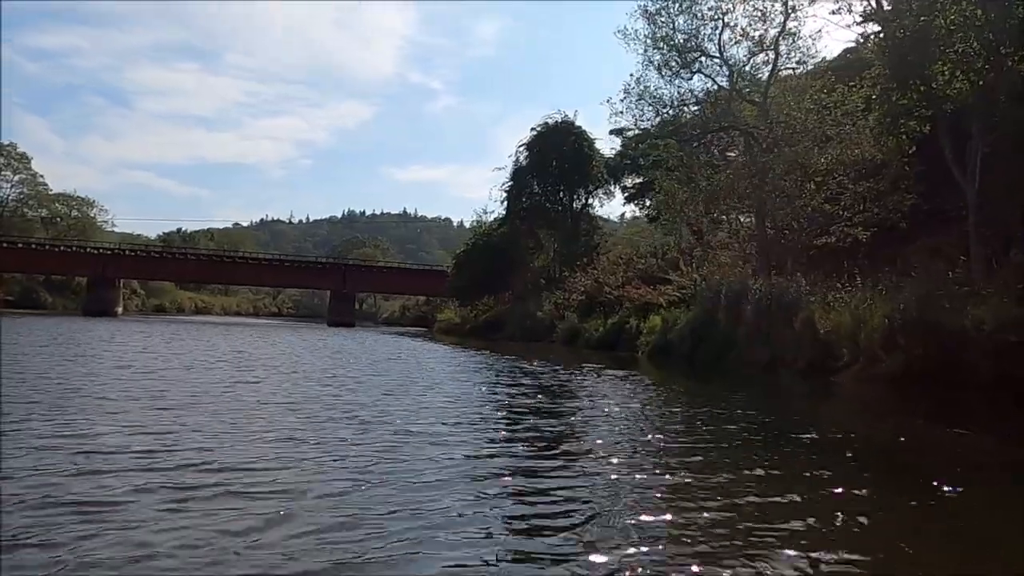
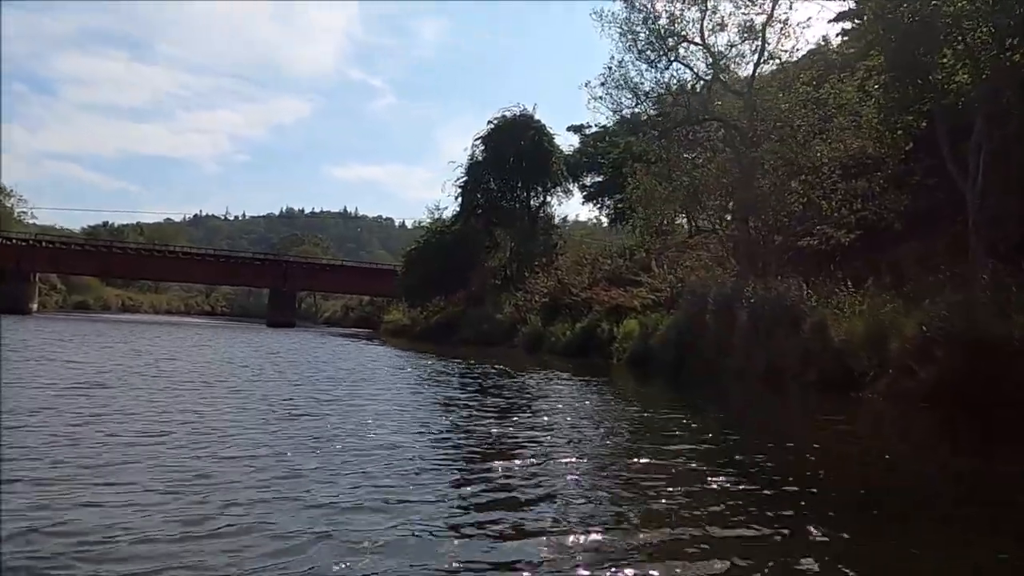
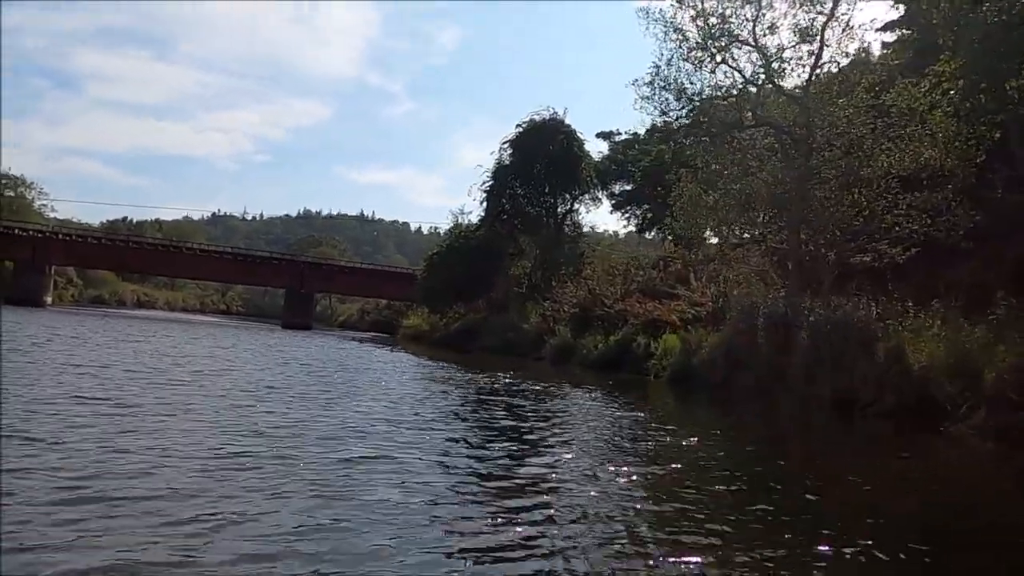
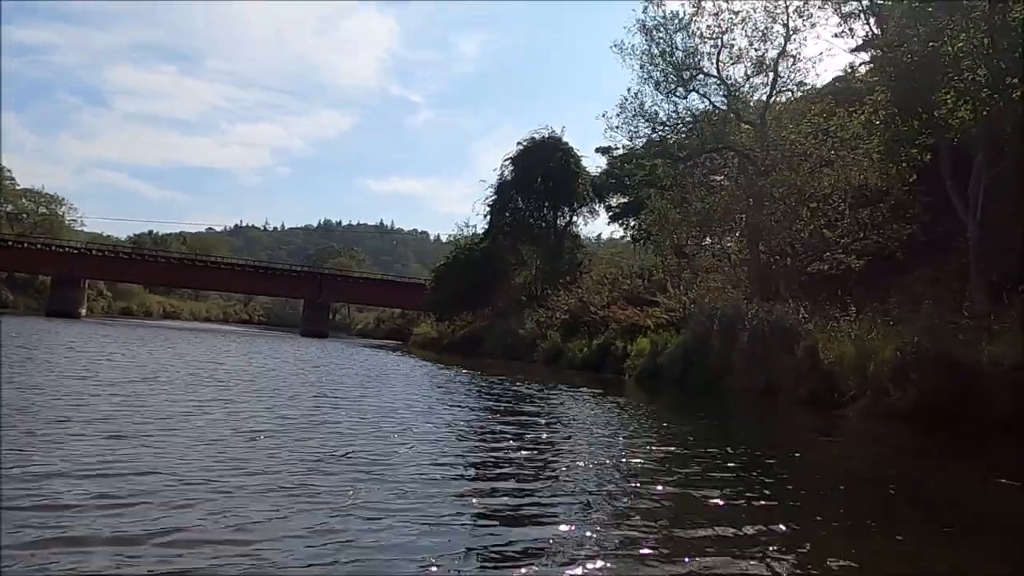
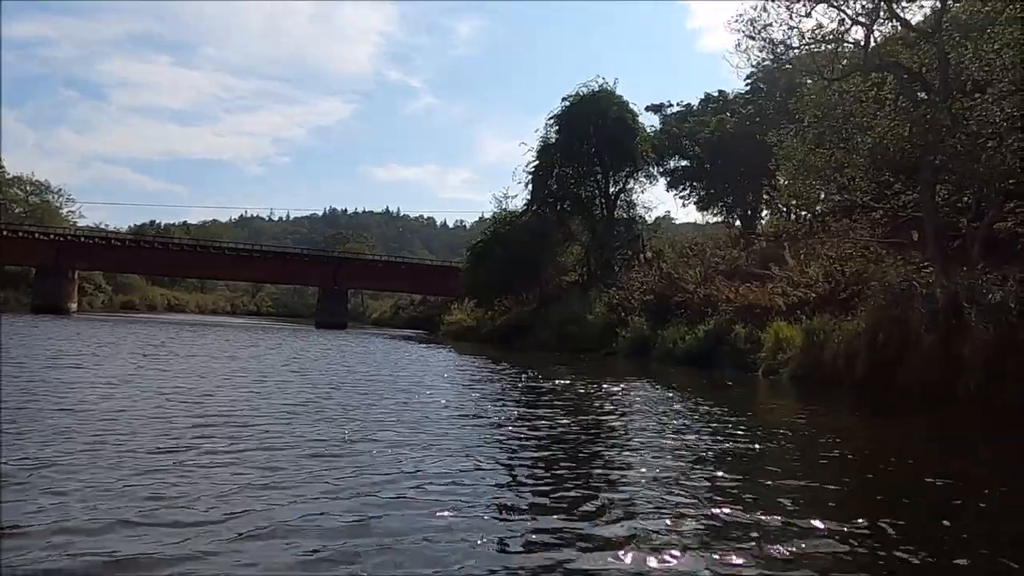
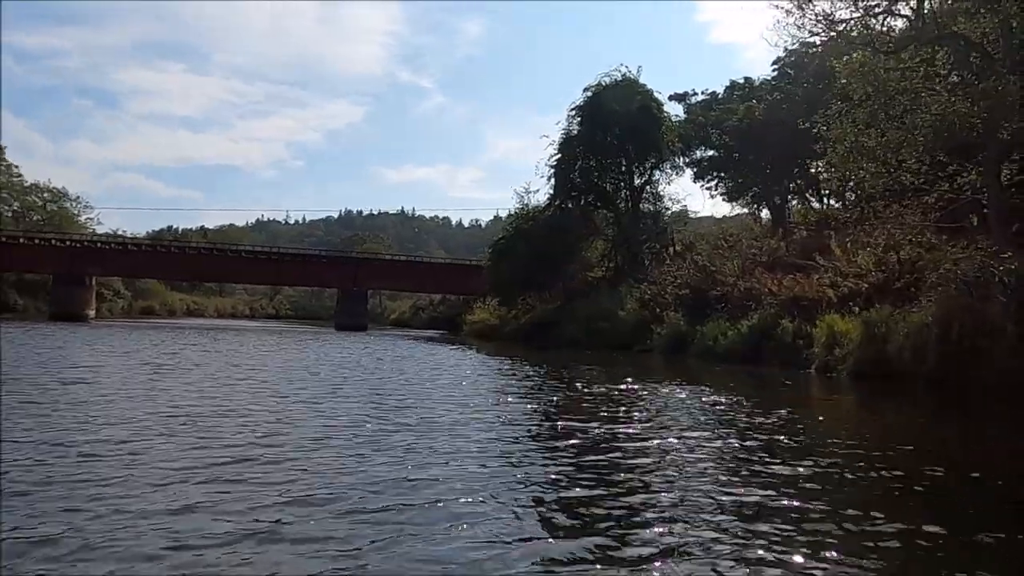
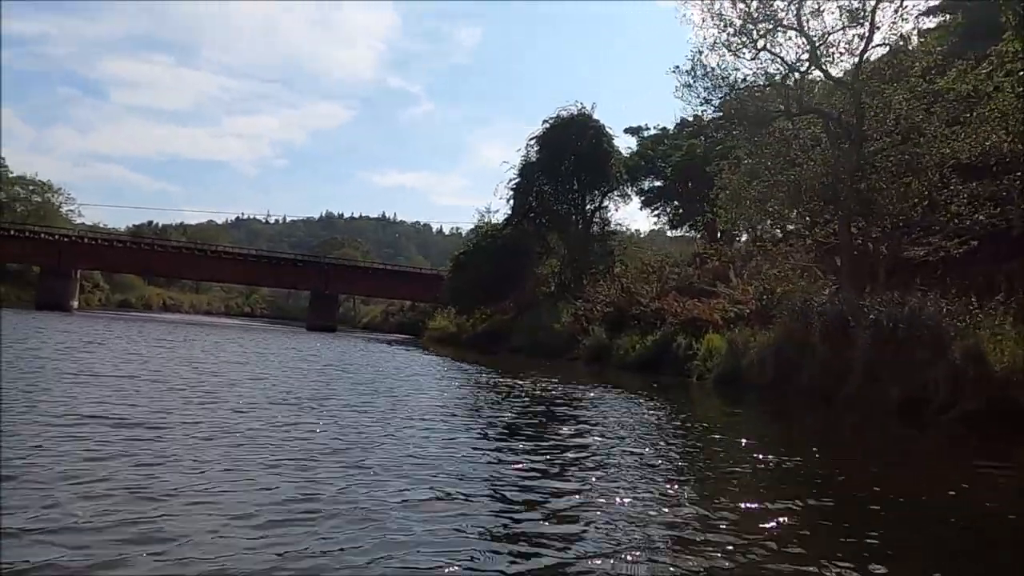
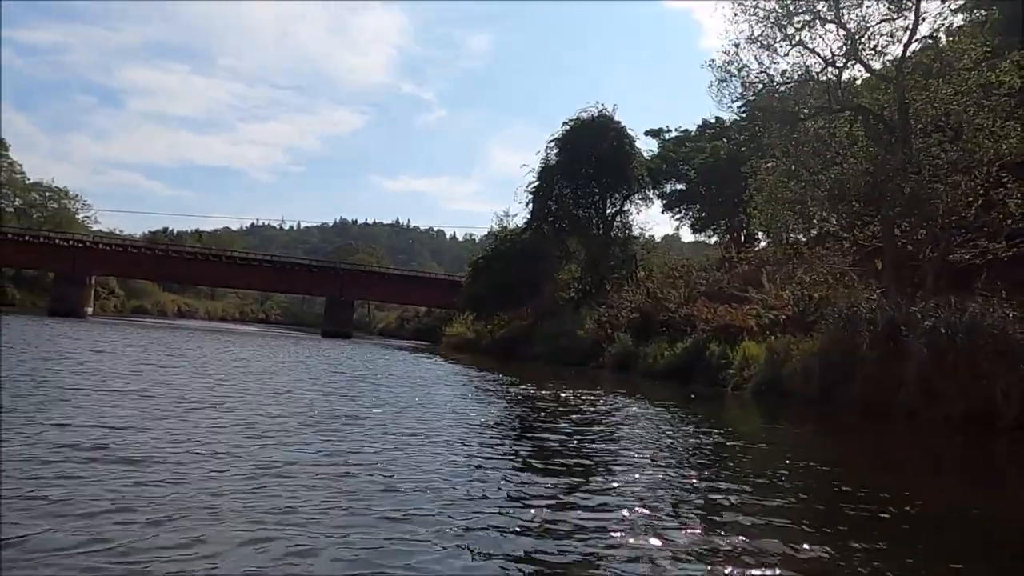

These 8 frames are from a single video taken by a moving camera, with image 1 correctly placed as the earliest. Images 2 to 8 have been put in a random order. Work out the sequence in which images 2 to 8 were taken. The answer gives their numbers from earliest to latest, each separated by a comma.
4, 2, 3, 7, 8, 5, 6
